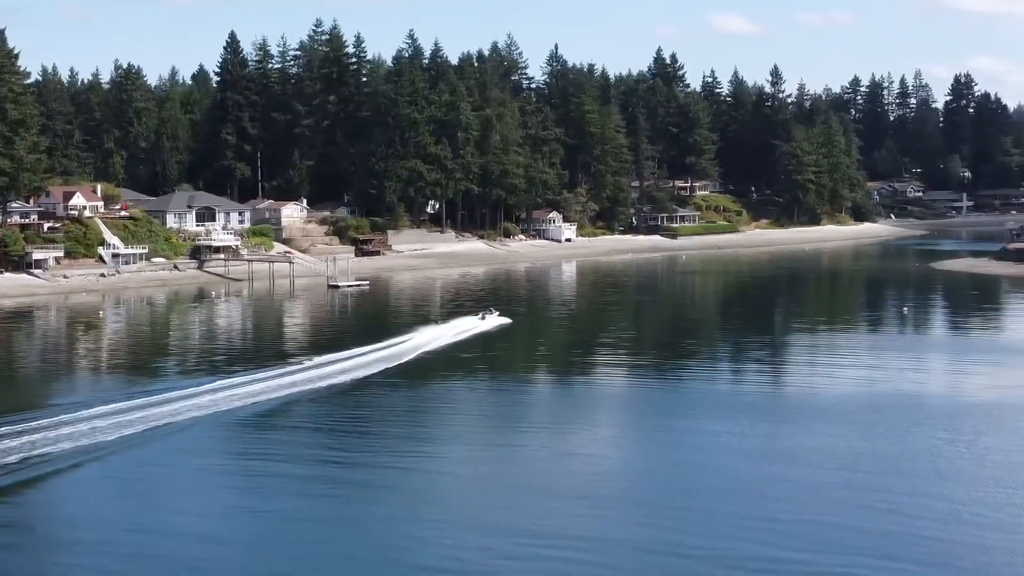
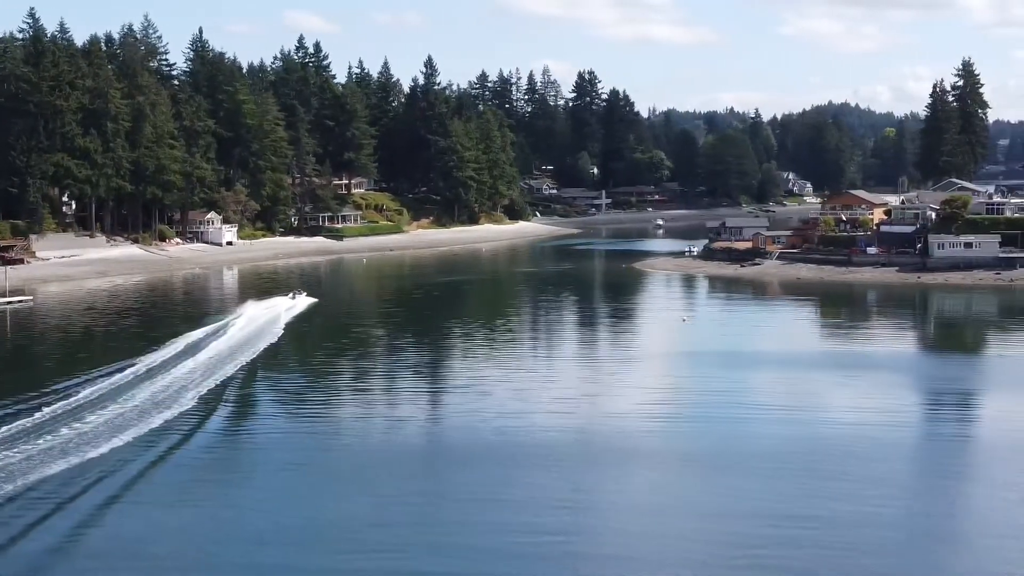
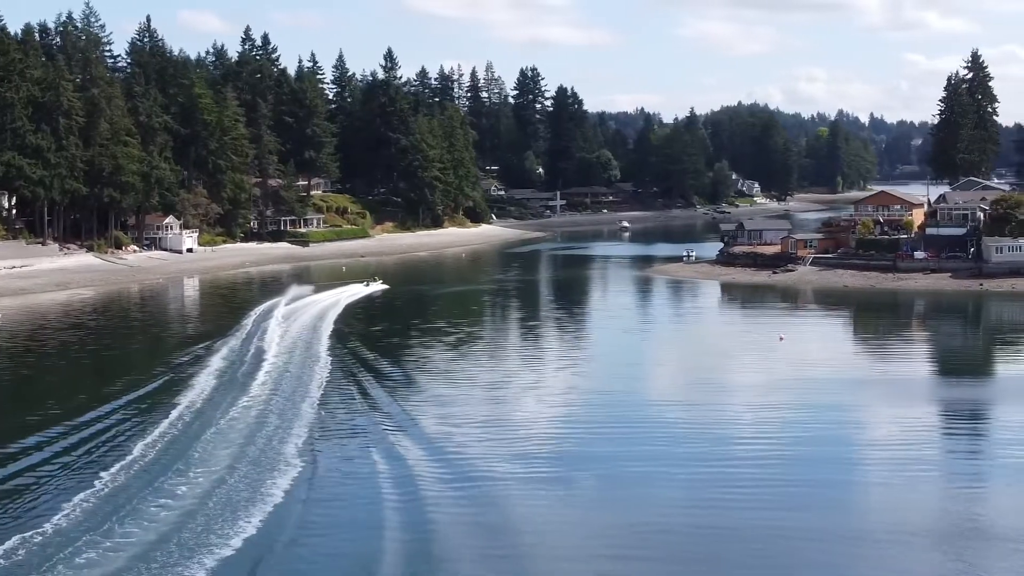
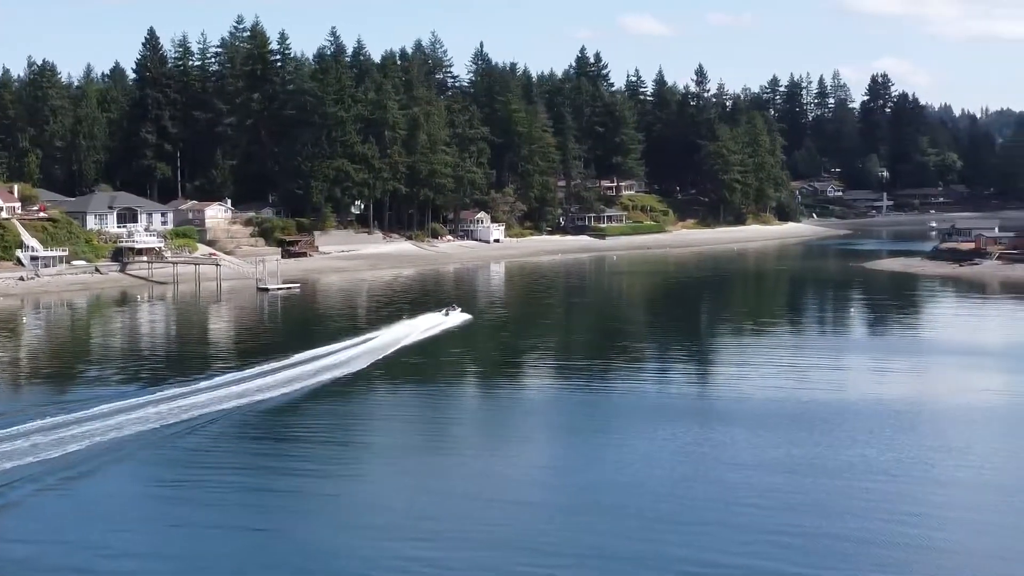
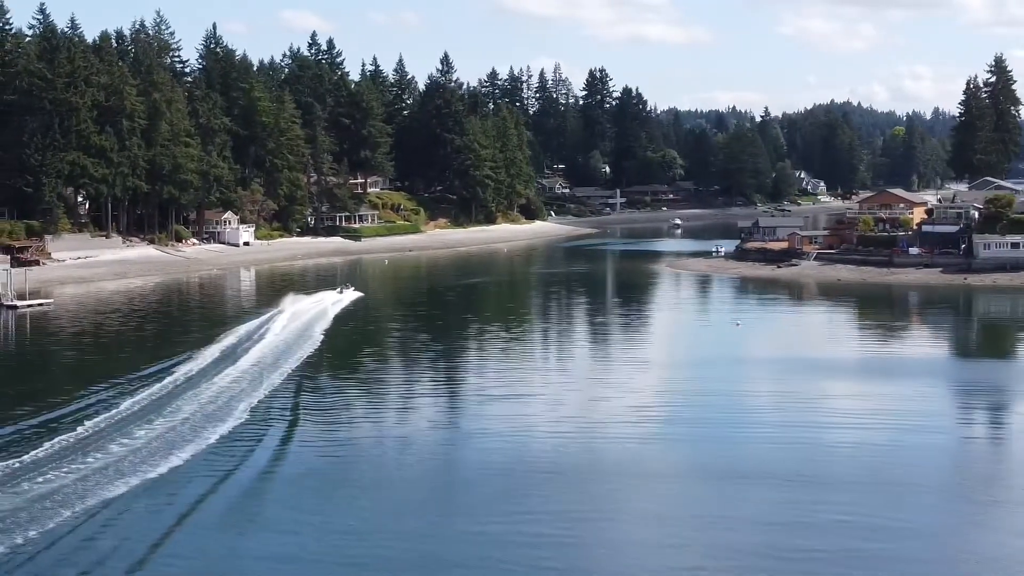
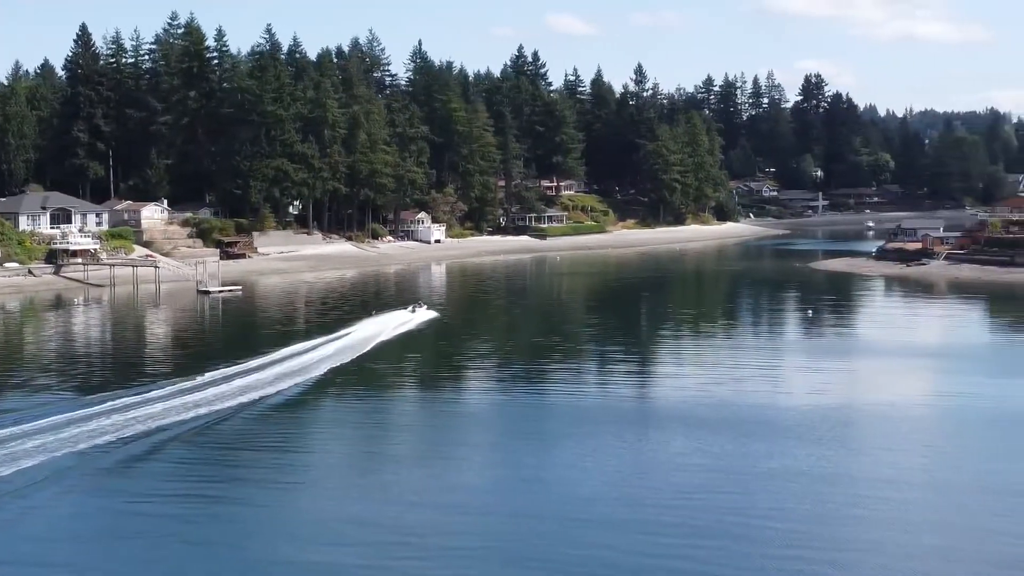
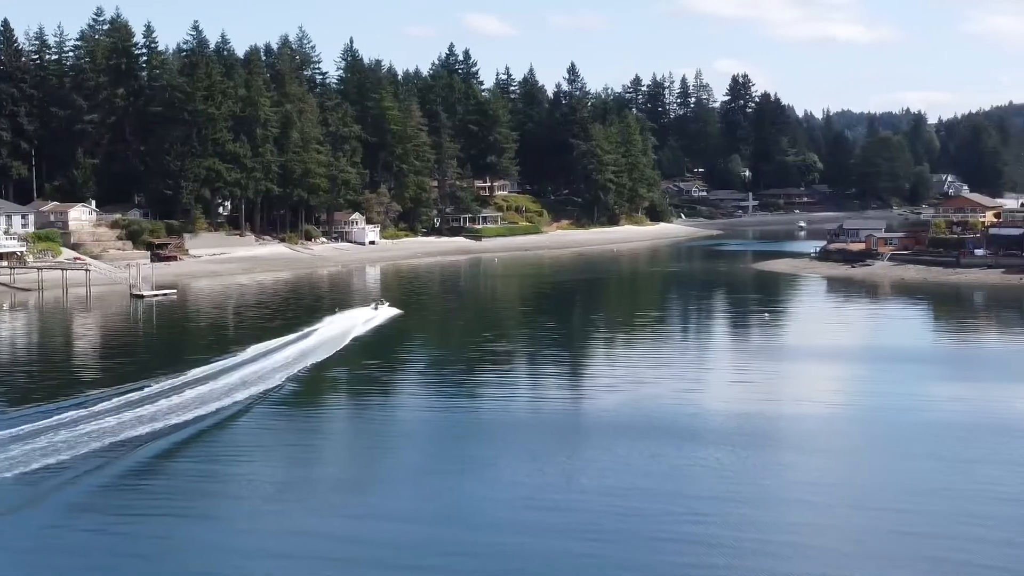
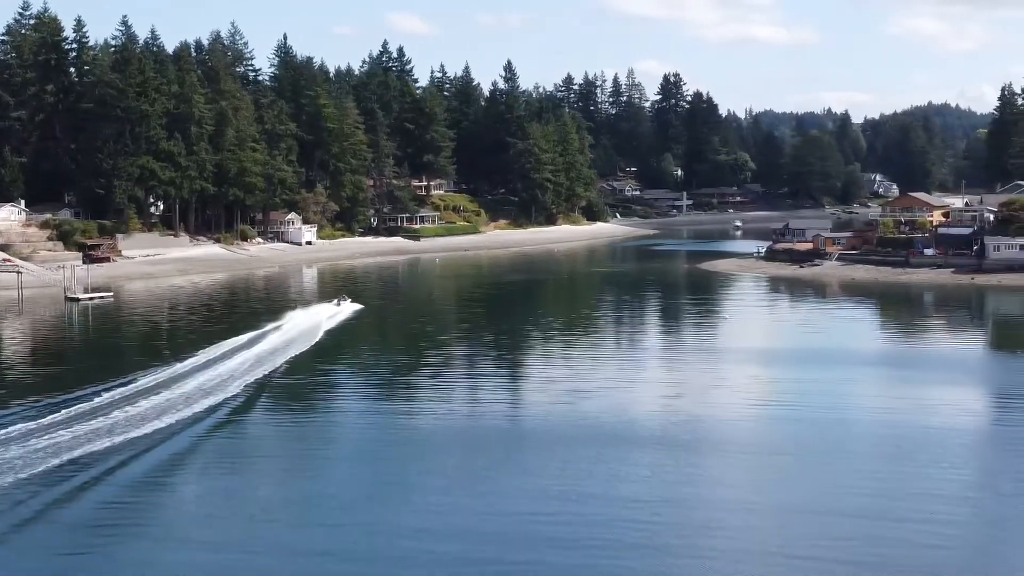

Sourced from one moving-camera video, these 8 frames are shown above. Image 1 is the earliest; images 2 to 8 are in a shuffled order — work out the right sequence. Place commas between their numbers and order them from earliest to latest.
4, 6, 7, 8, 2, 5, 3
